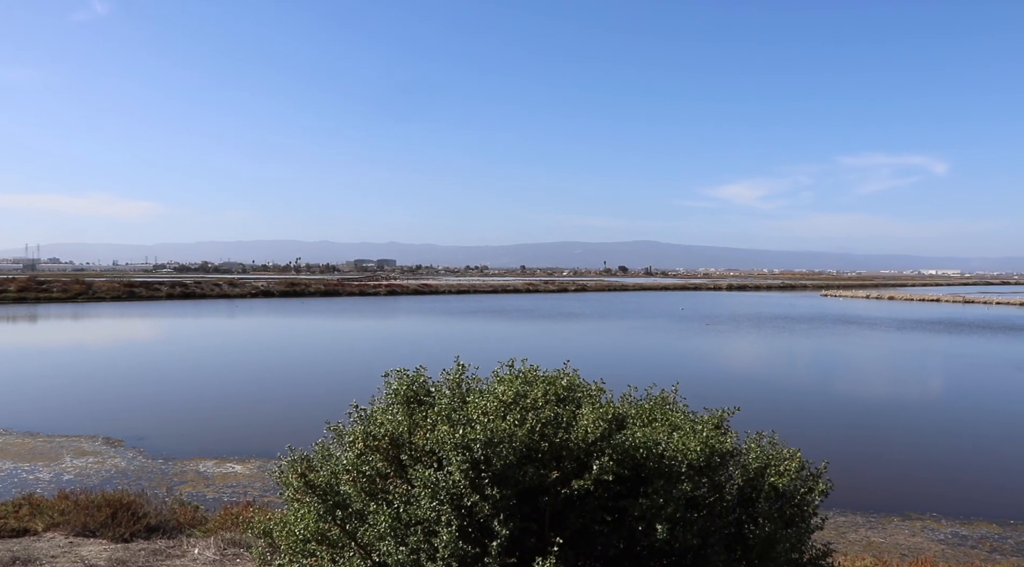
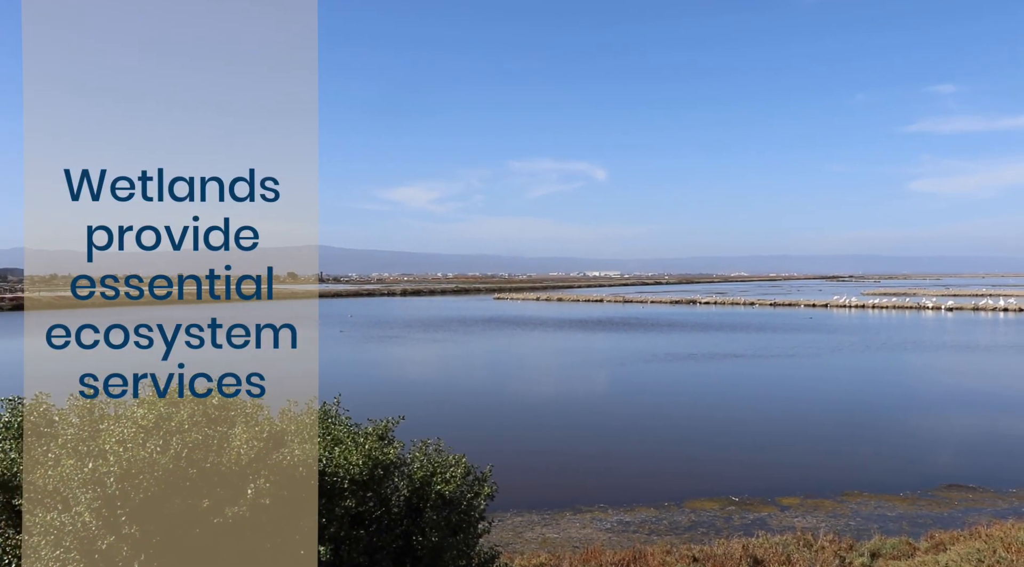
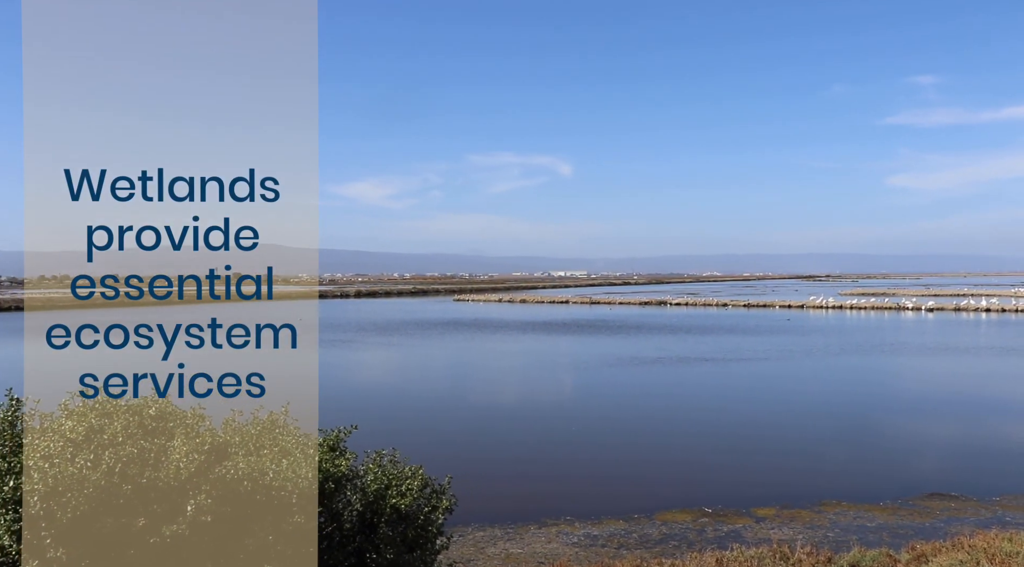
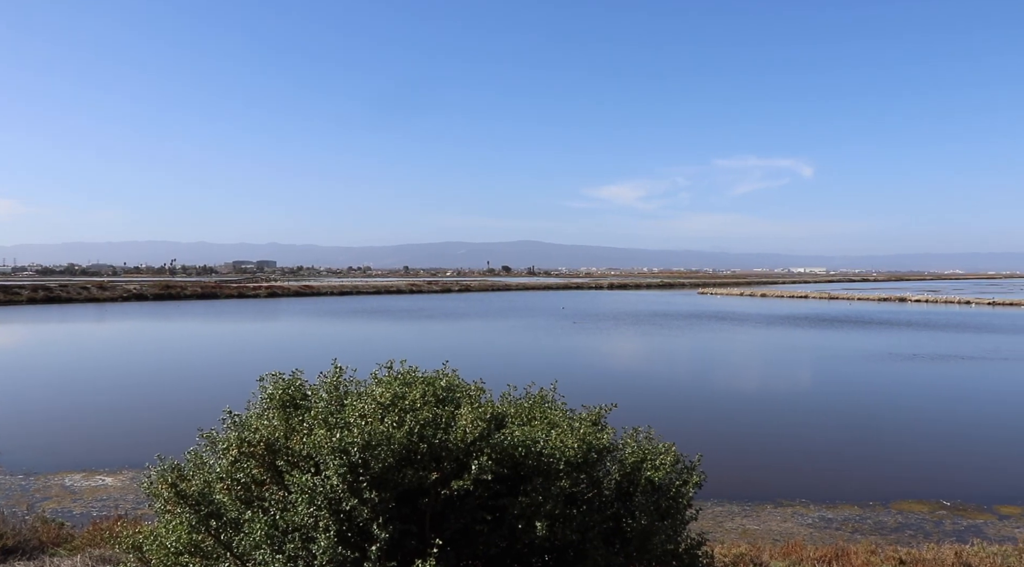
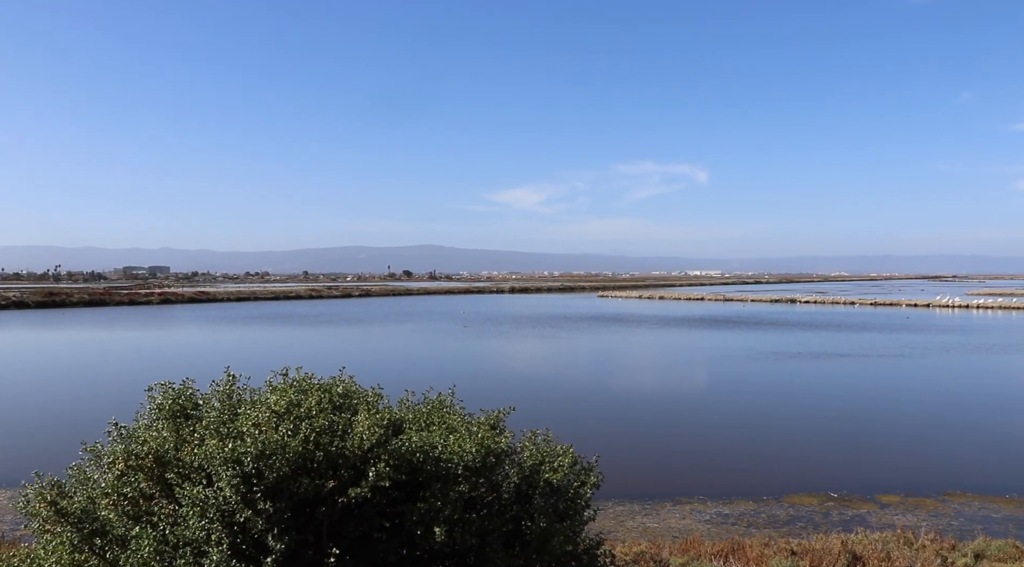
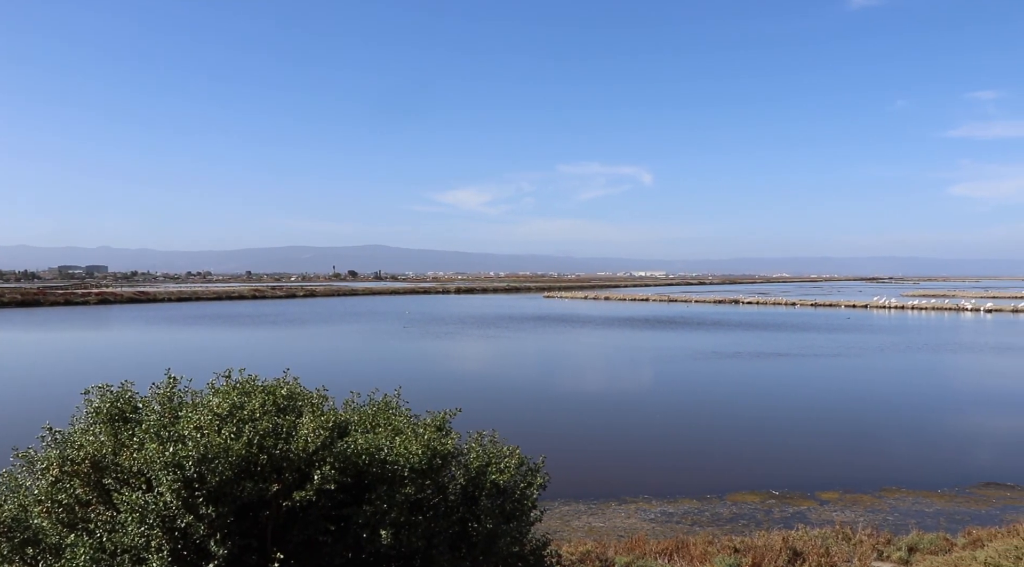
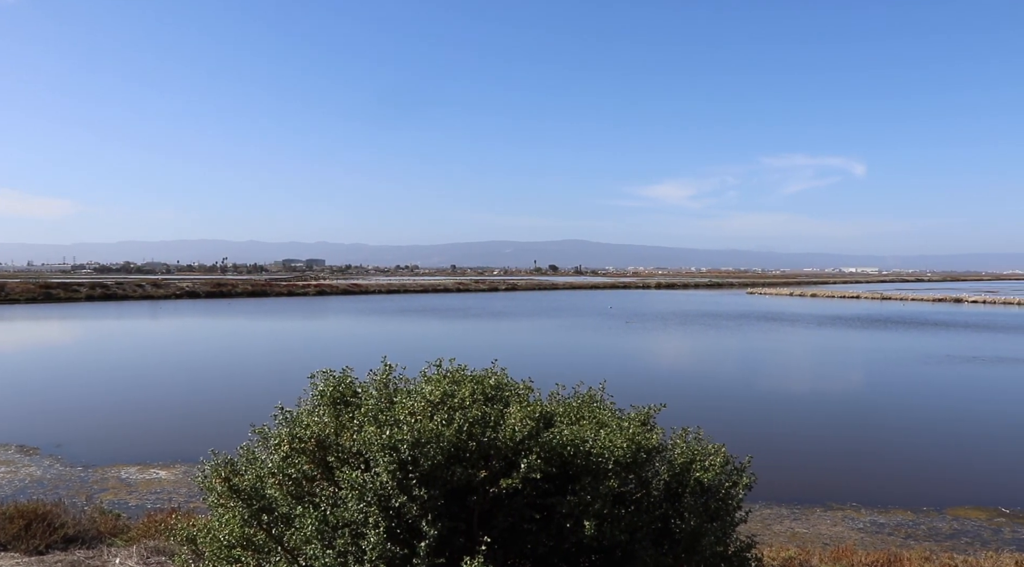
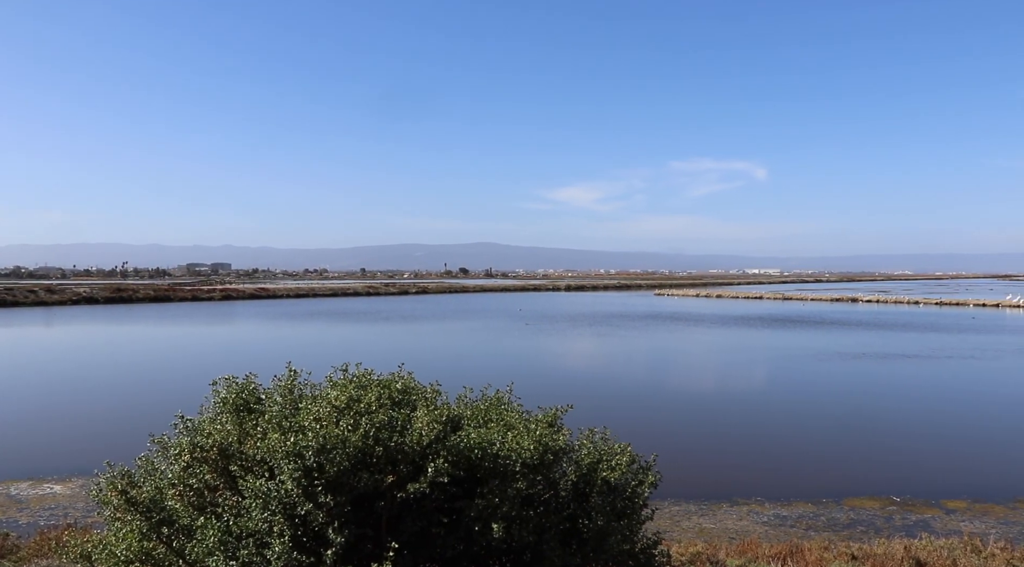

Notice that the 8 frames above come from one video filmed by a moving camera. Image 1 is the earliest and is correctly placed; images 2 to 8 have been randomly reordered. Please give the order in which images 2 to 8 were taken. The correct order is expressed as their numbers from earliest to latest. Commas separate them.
7, 4, 8, 5, 6, 2, 3
